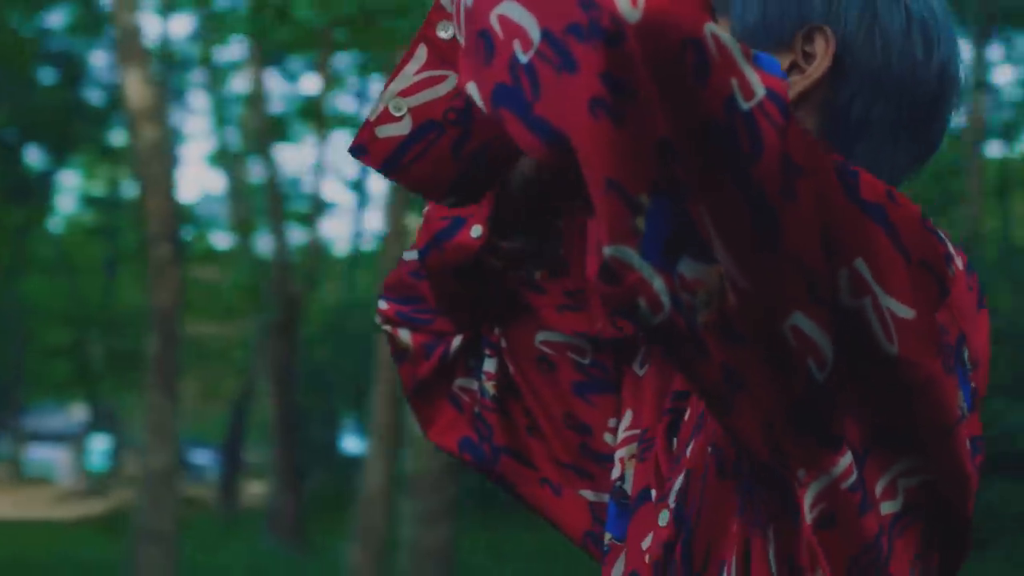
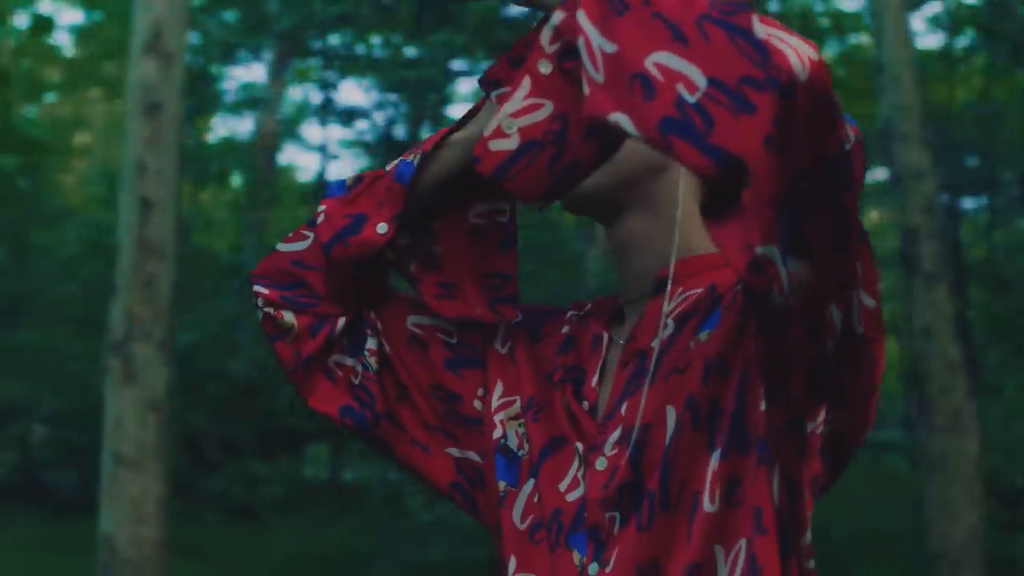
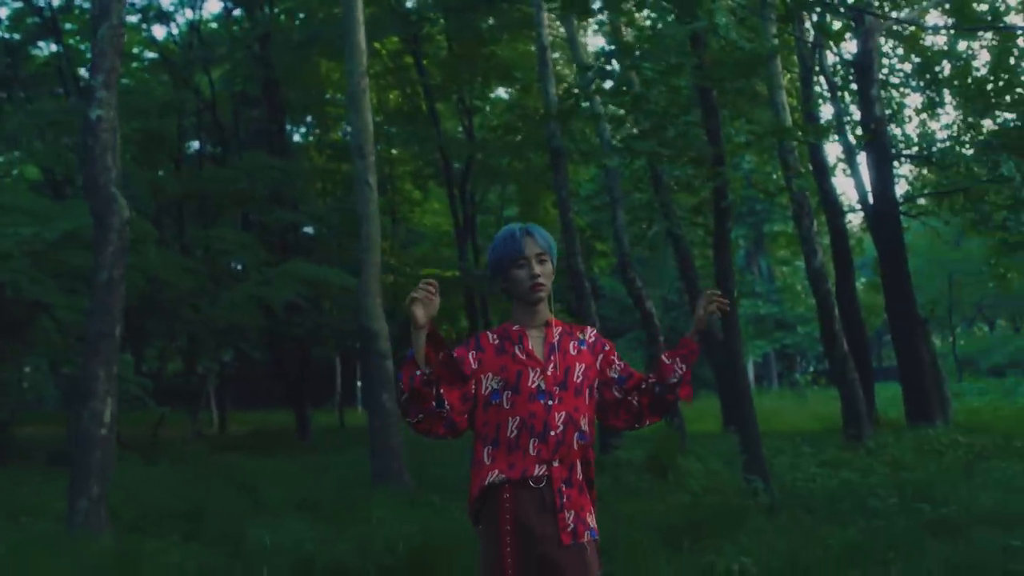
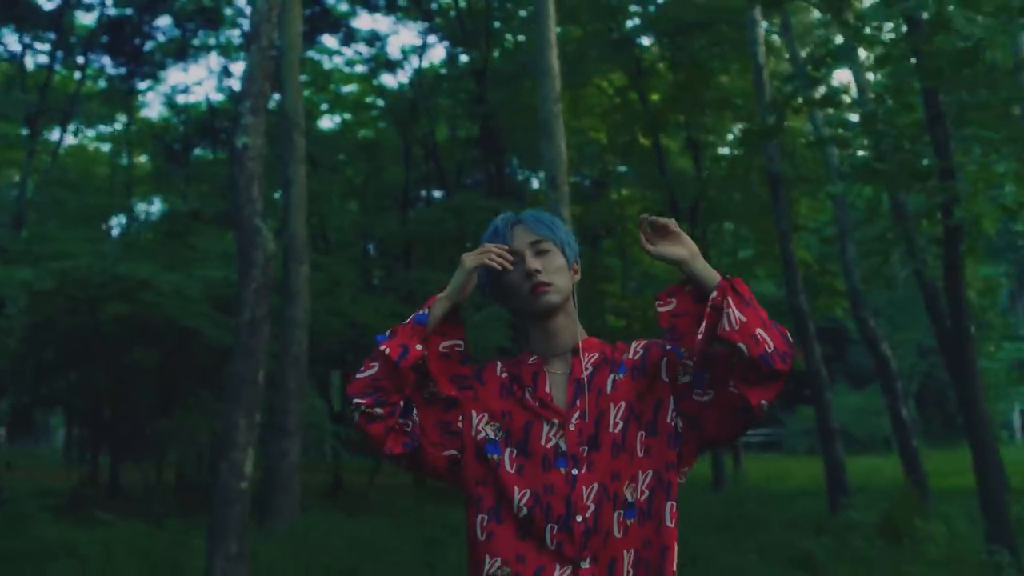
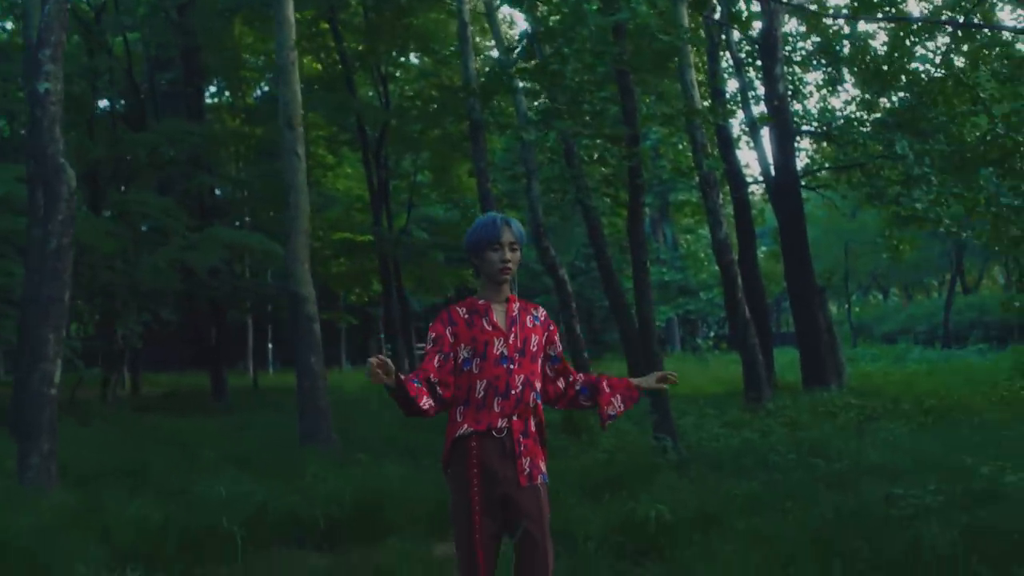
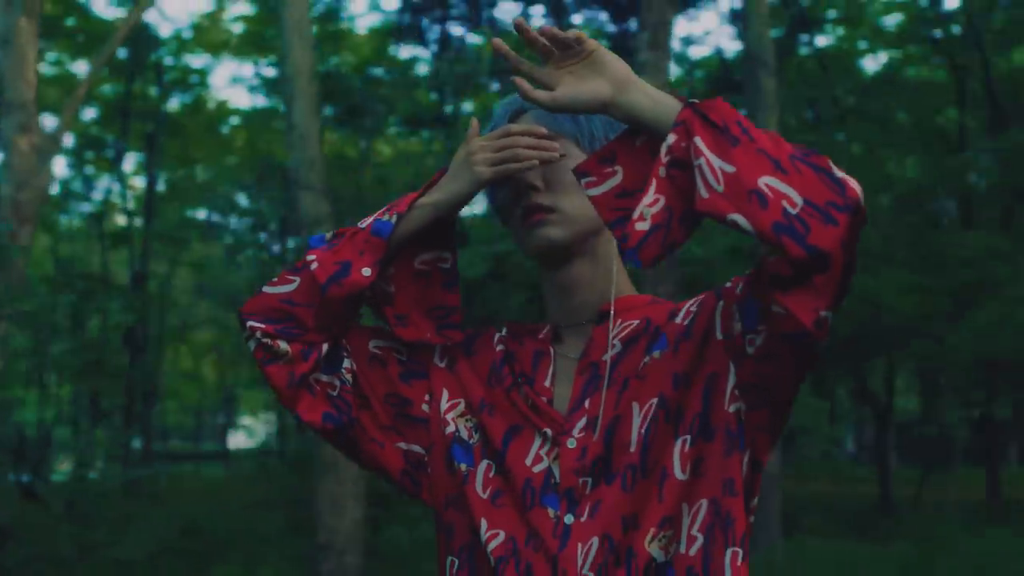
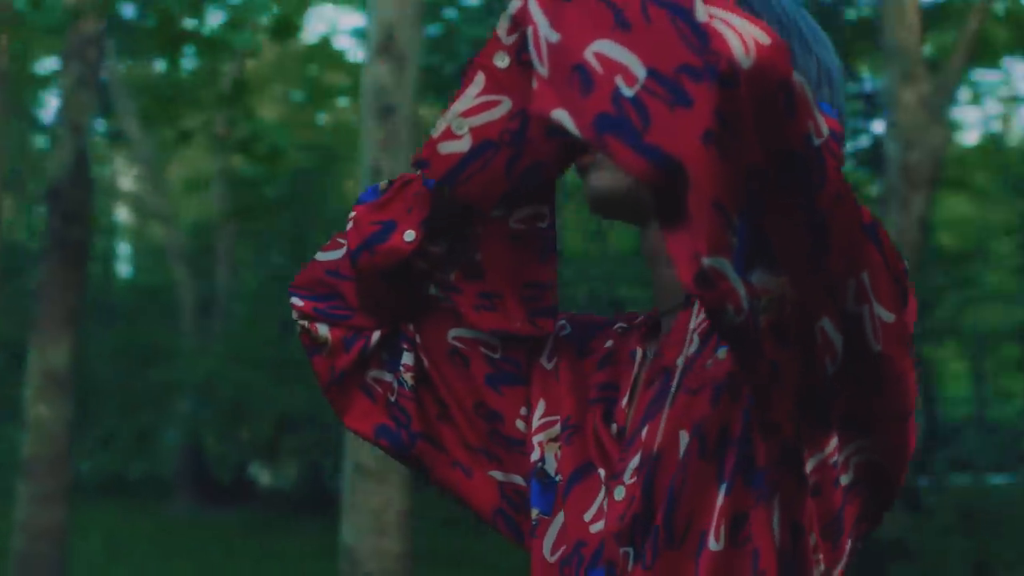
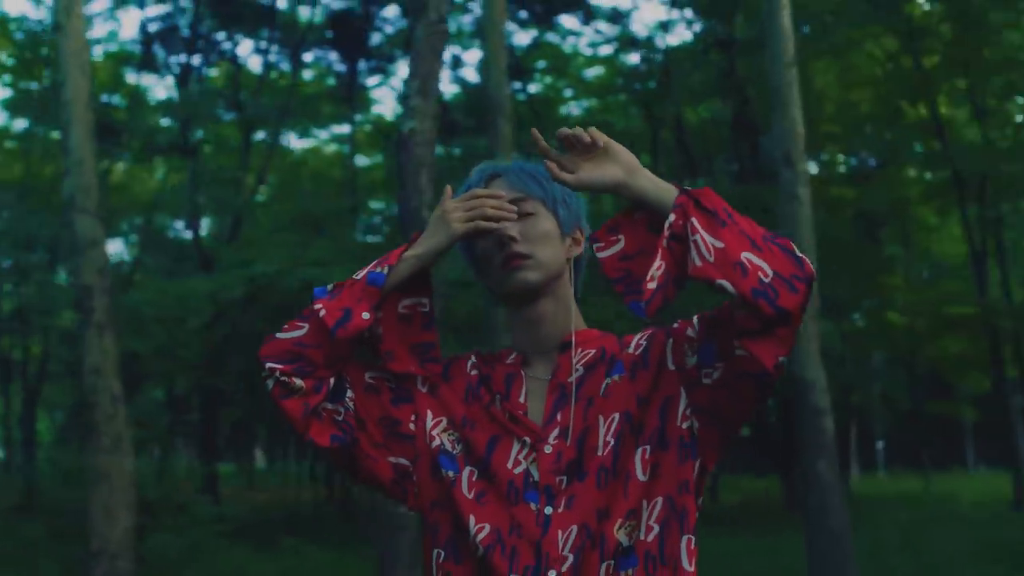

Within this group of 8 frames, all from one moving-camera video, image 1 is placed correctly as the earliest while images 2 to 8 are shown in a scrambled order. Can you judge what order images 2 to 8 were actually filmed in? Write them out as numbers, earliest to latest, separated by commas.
7, 2, 6, 8, 4, 3, 5
